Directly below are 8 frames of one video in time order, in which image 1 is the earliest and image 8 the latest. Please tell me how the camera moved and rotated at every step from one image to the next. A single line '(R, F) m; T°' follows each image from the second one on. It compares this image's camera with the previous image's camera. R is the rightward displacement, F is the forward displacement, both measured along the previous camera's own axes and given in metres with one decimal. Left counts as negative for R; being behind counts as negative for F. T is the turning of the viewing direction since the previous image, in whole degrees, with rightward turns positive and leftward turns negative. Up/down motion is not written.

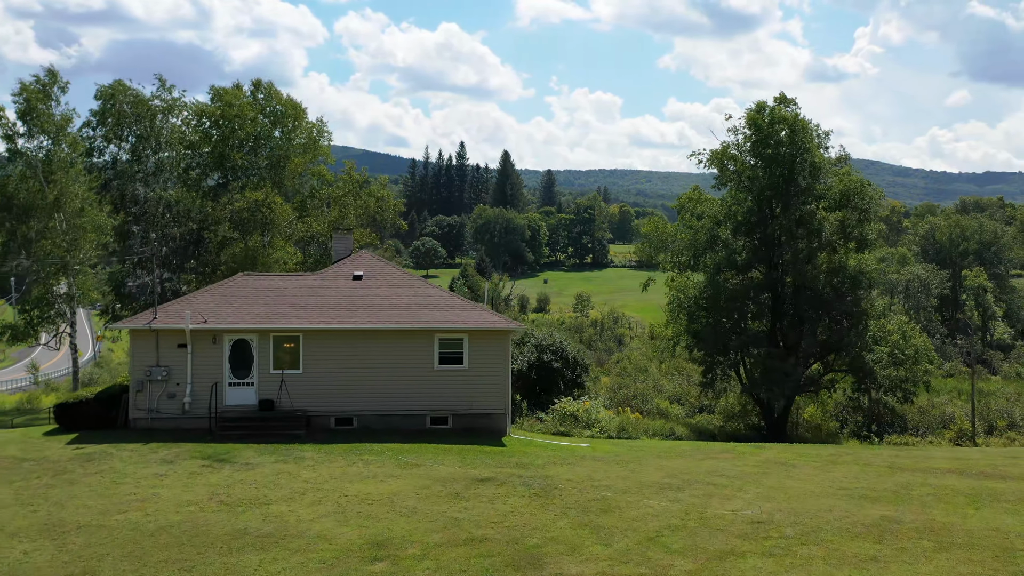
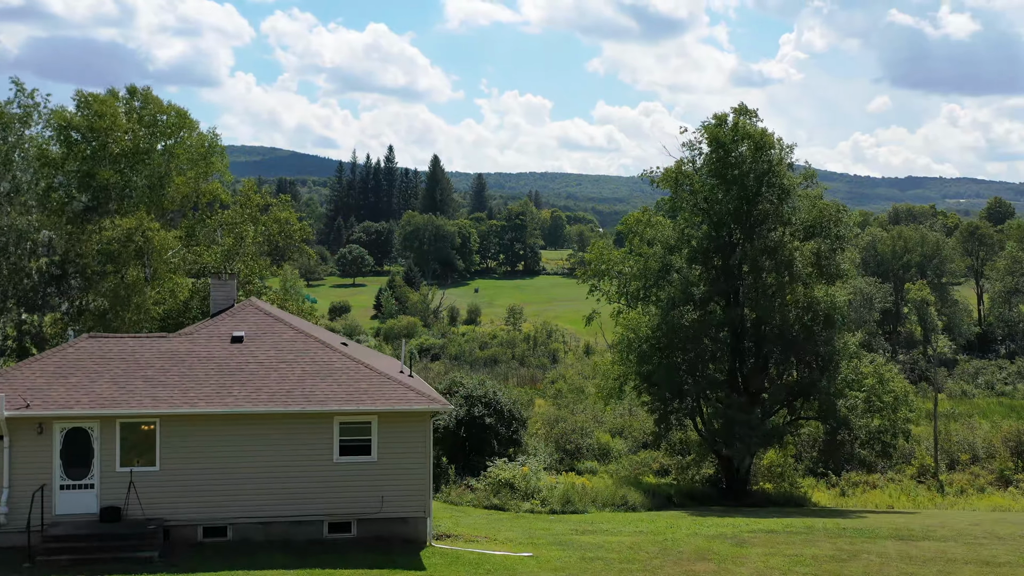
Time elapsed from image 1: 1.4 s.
(+0.1, +3.3) m; +3°
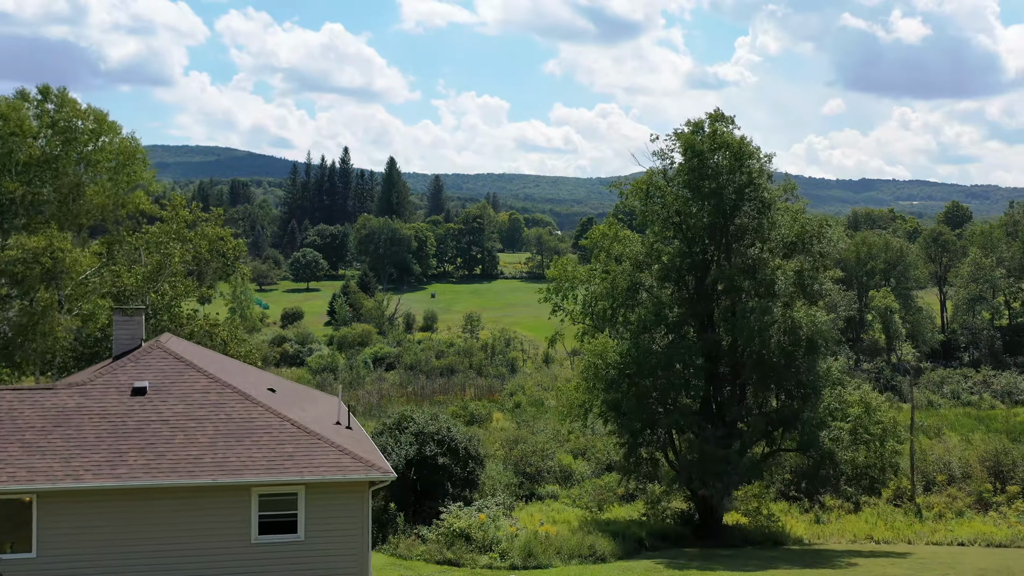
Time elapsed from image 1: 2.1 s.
(0.0, +1.9) m; +2°
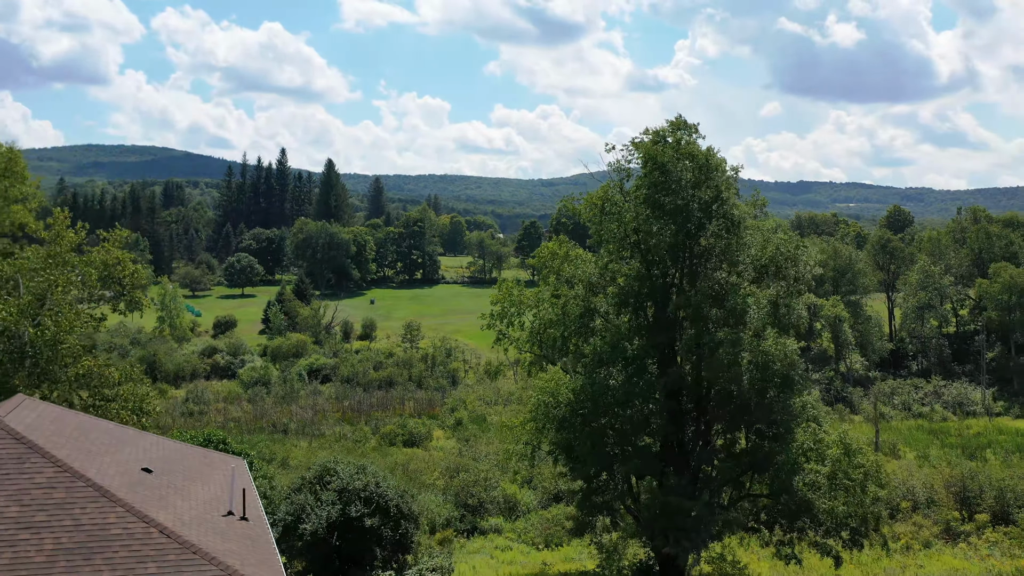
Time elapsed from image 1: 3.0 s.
(0.0, +2.3) m; +3°
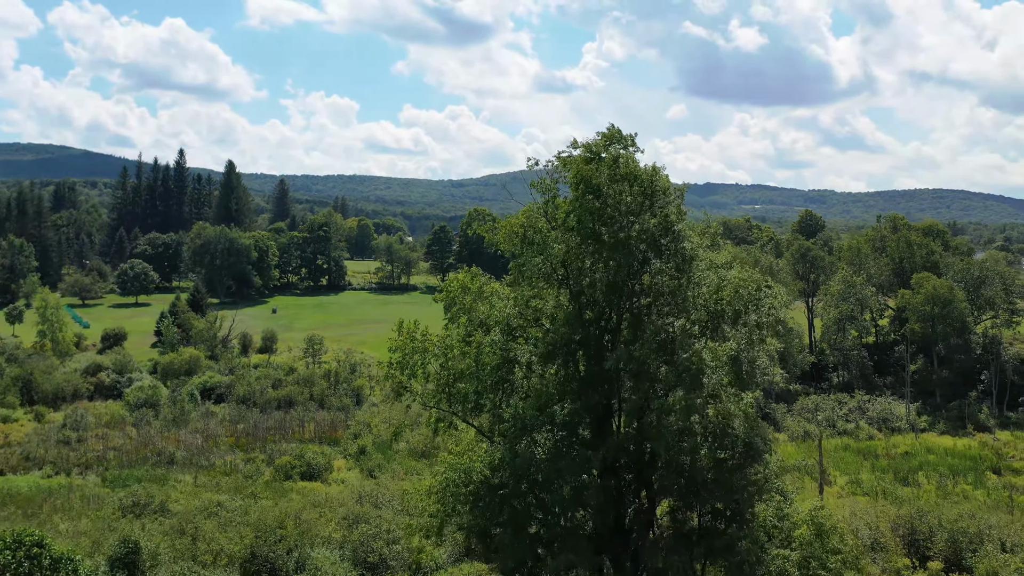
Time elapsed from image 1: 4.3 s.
(+0.1, +3.5) m; +4°
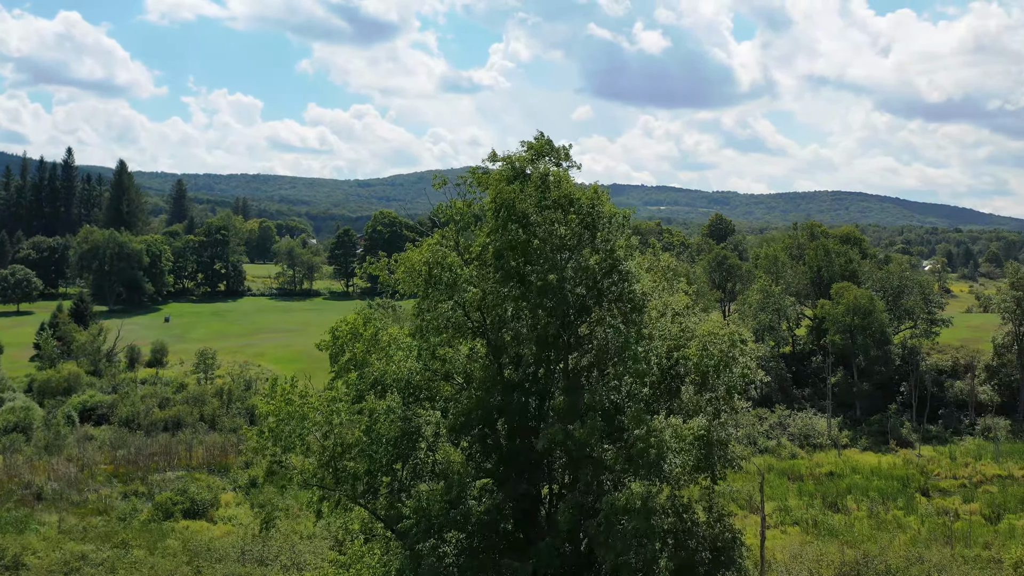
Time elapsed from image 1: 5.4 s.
(+0.1, +3.4) m; +5°
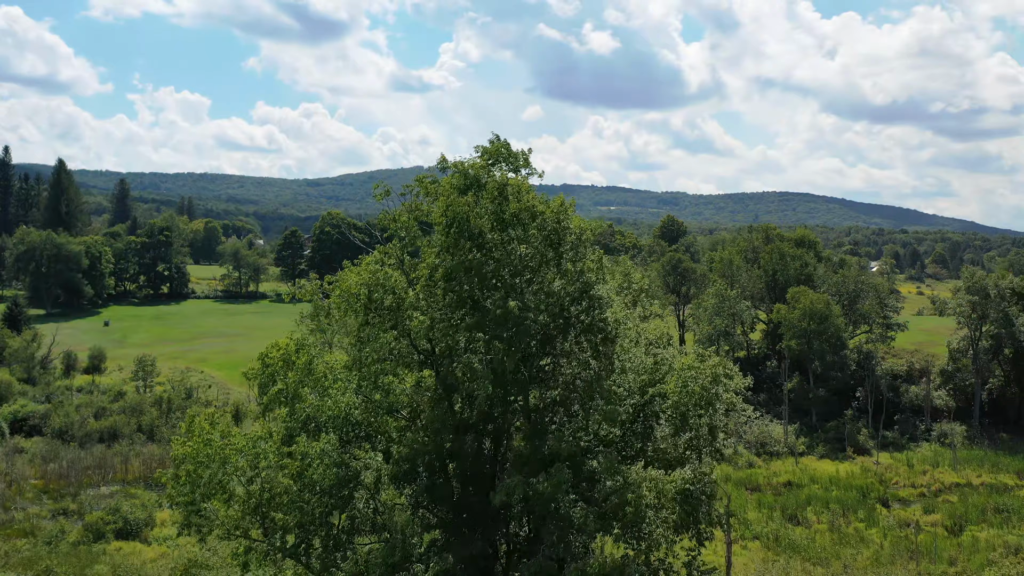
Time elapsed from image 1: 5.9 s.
(0.0, +1.6) m; +2°
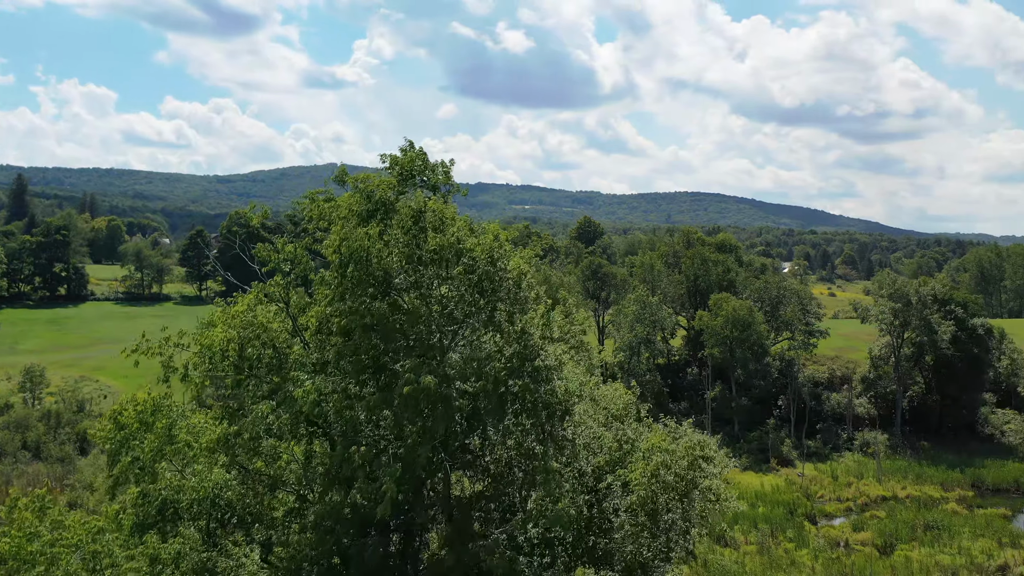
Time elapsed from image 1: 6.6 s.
(0.0, +2.4) m; +4°
